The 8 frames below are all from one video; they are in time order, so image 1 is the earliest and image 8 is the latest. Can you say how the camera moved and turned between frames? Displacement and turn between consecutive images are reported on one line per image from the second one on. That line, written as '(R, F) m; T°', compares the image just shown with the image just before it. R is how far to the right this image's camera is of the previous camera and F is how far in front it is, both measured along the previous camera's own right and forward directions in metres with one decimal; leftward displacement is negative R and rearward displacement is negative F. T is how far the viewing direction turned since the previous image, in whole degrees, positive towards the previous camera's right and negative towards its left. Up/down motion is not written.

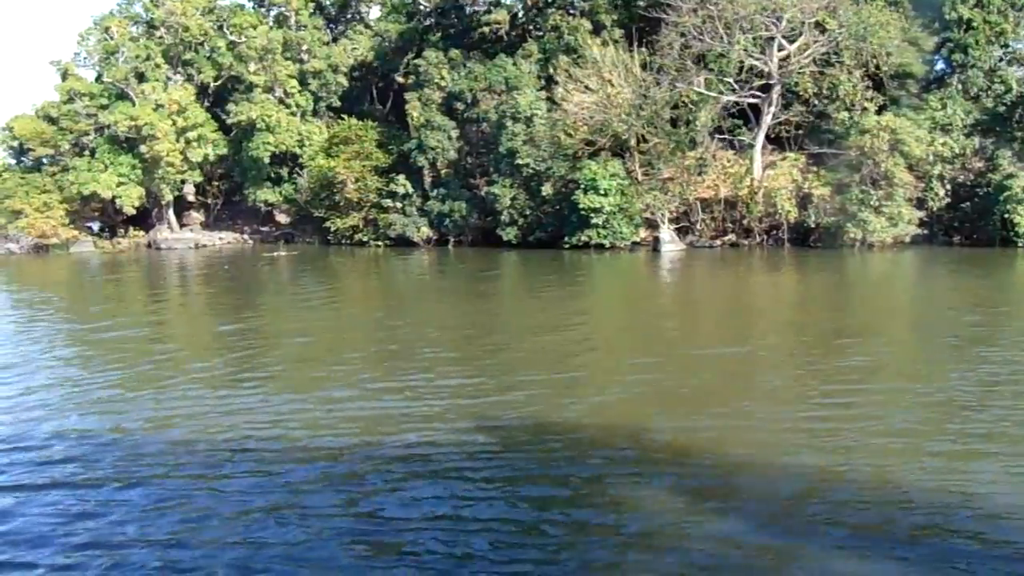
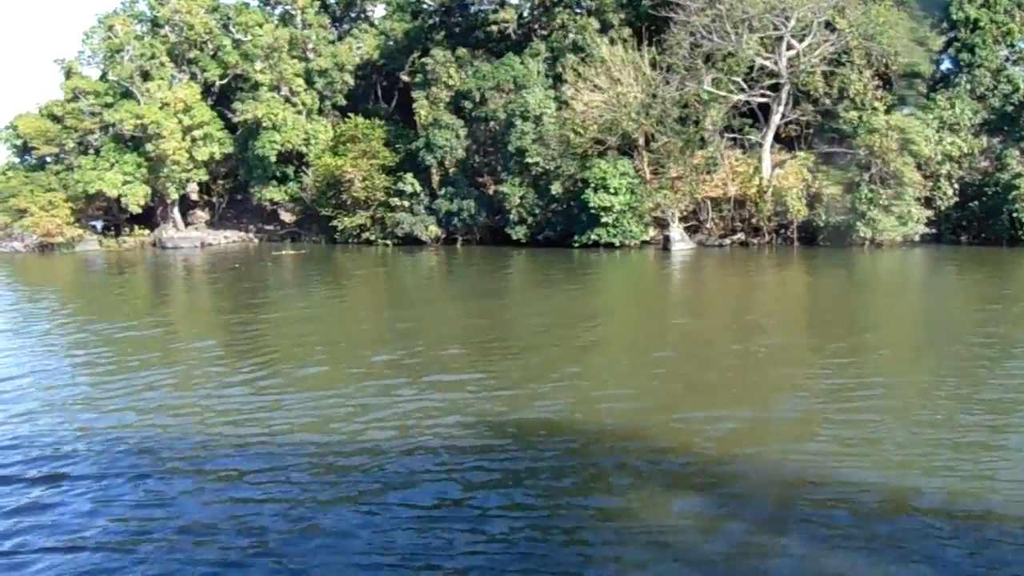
(-0.3, 0.0) m; 0°
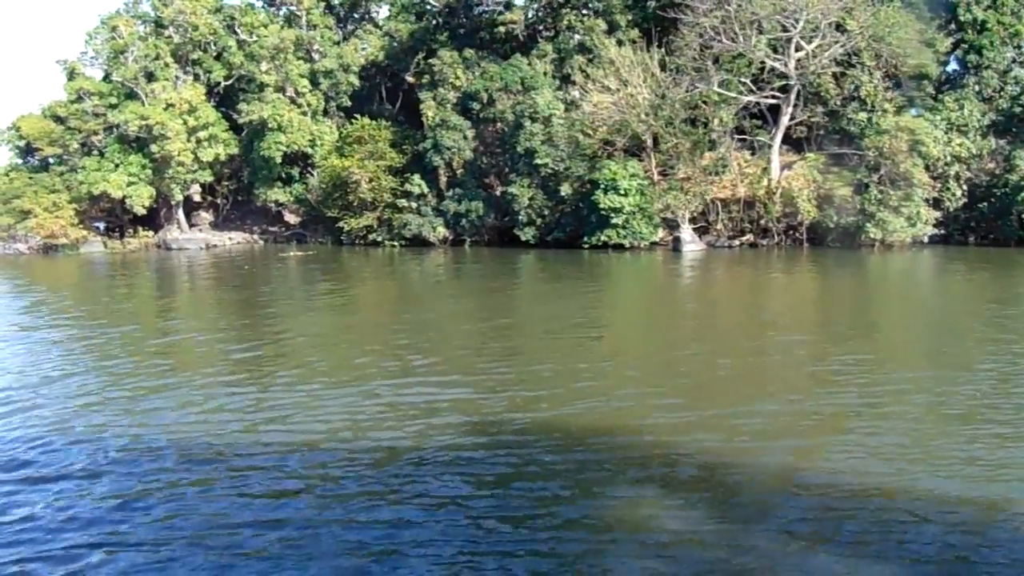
(-0.3, 0.0) m; 0°
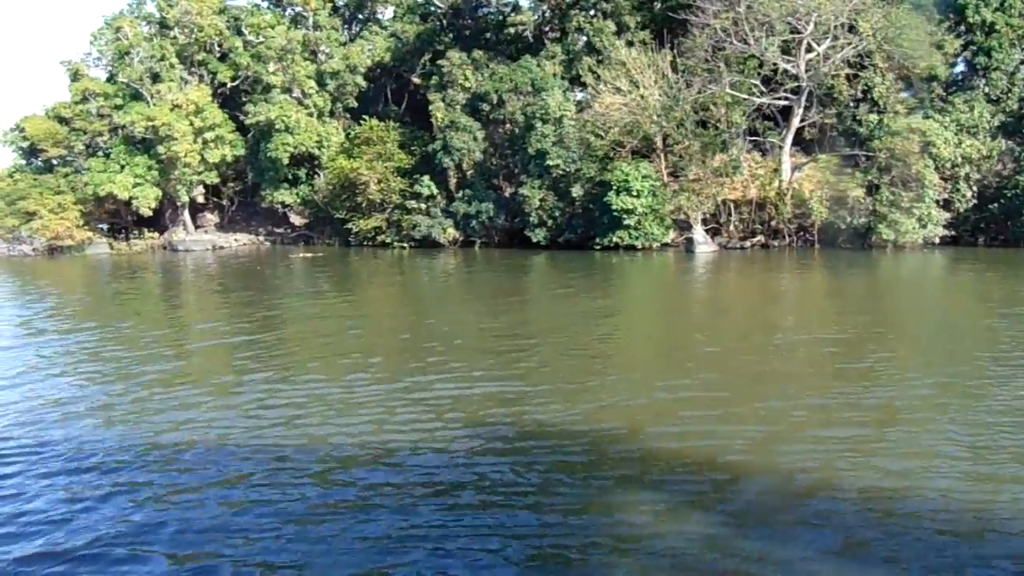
(-0.4, 0.0) m; 0°
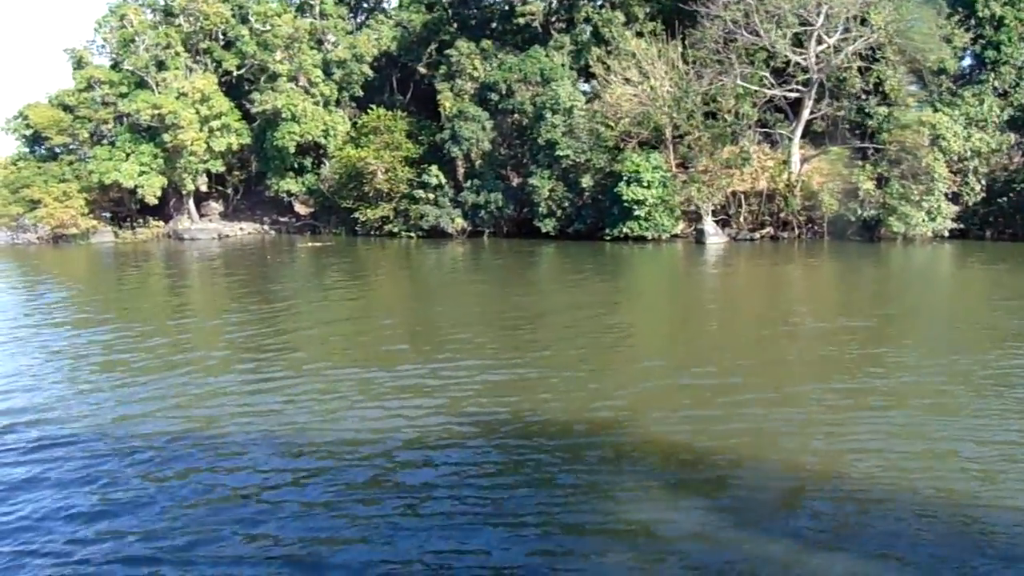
(-0.3, 0.0) m; 0°
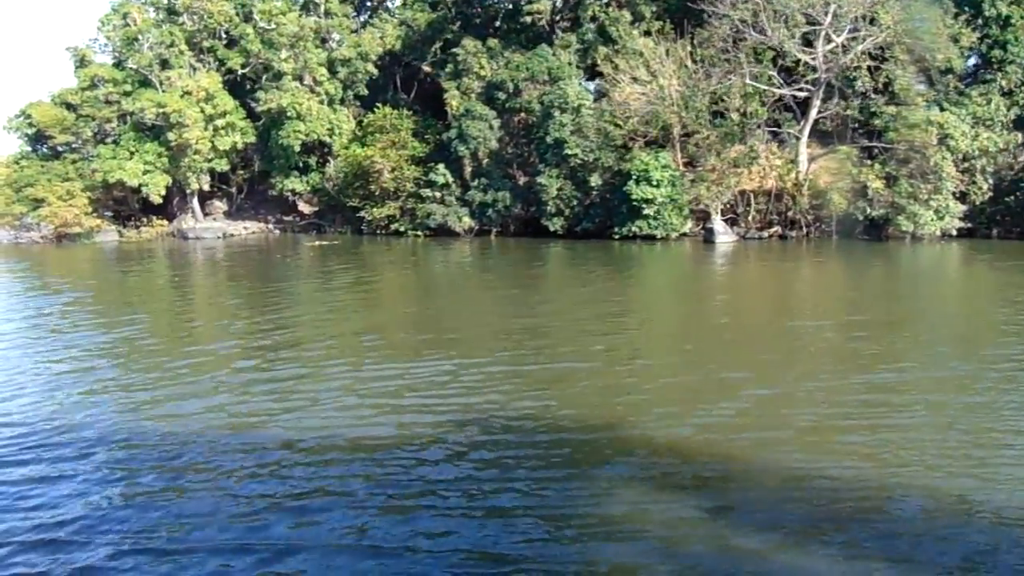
(-0.3, 0.0) m; 0°
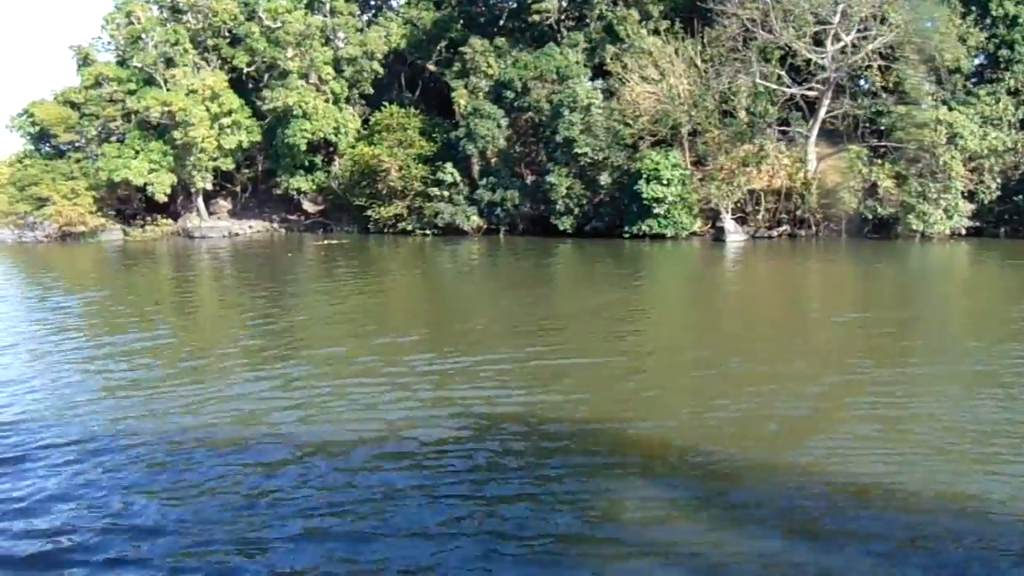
(-0.3, 0.0) m; 0°
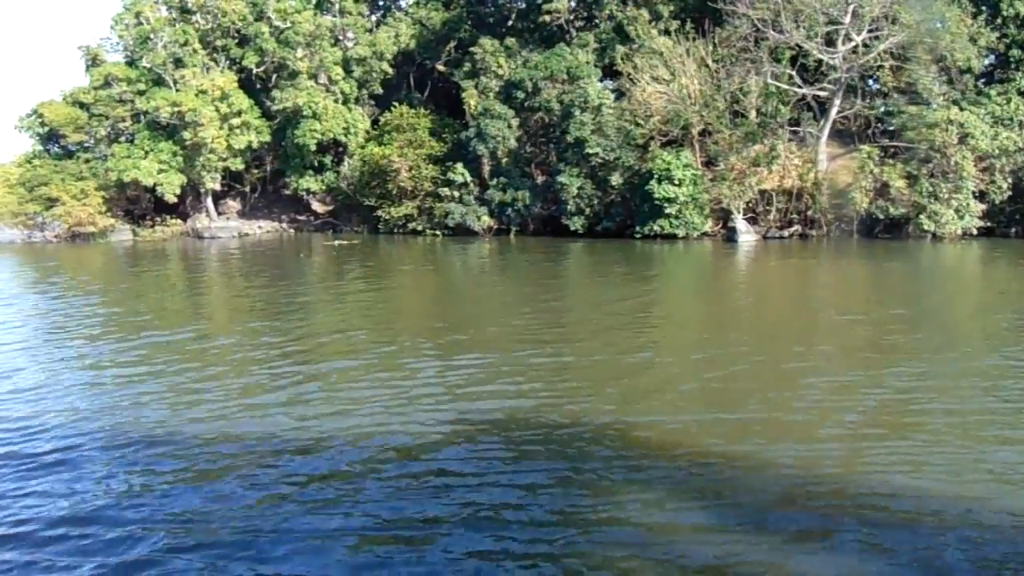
(-0.2, 0.0) m; 0°
